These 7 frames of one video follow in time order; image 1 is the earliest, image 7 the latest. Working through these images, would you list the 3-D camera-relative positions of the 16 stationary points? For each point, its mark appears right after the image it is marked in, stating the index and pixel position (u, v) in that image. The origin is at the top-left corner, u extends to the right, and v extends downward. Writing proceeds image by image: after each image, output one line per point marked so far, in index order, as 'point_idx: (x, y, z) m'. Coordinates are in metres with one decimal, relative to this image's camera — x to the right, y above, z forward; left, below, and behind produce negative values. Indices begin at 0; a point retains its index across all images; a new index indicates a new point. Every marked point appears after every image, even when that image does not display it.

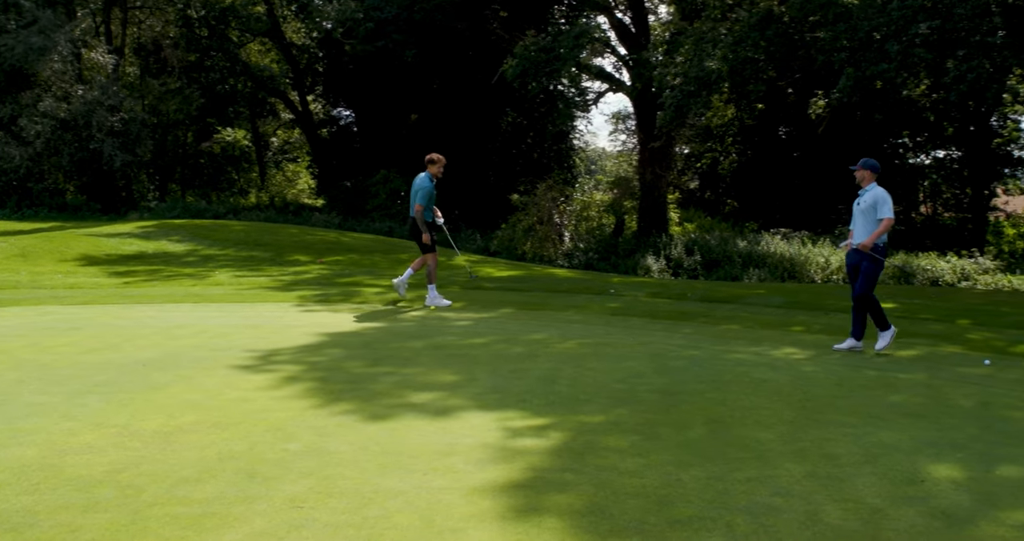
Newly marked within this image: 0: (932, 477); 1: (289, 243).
0: (+2.2, -1.1, +5.1) m
1: (-4.4, +0.5, +19.0) m
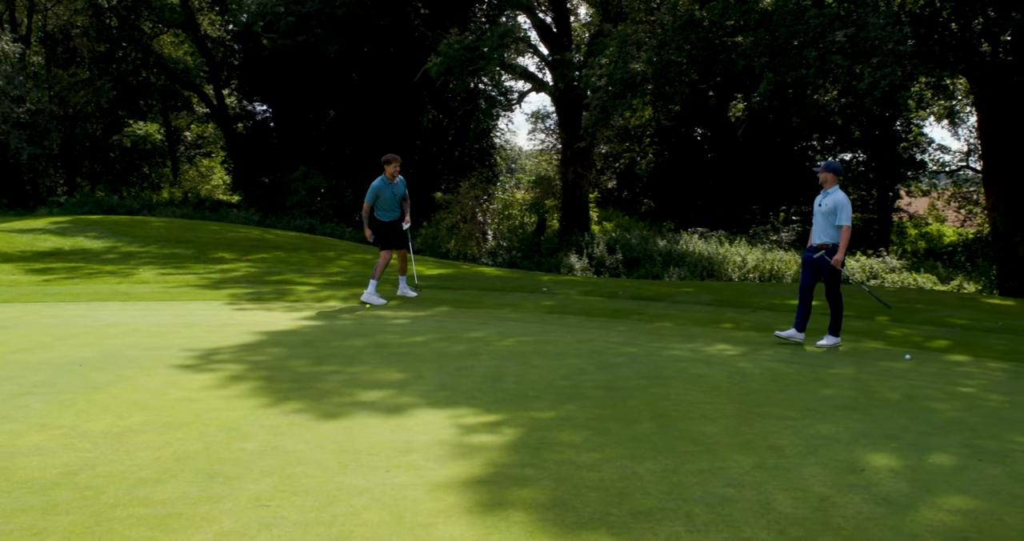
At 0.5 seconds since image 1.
0: (+2.0, -1.1, +5.4) m
1: (-5.8, +0.6, +18.6) m
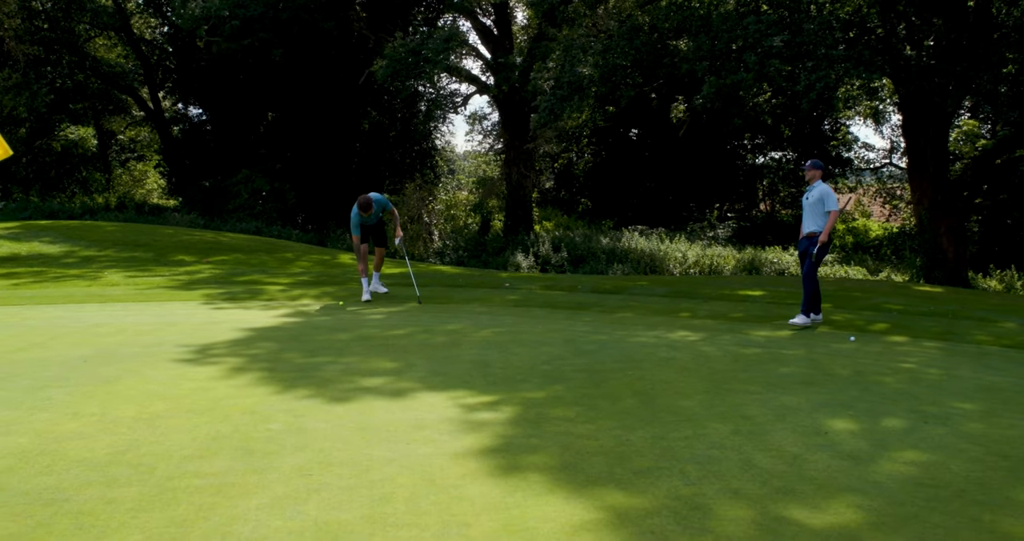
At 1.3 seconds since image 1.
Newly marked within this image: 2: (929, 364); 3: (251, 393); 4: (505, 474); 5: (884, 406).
0: (+2.0, -1.0, +6.1) m
1: (-6.7, +0.5, +18.7) m
2: (+3.7, -0.8, +8.5) m
3: (-1.8, -0.9, +6.7) m
4: (0.0, -1.1, +5.0) m
5: (+2.6, -1.0, +6.8) m
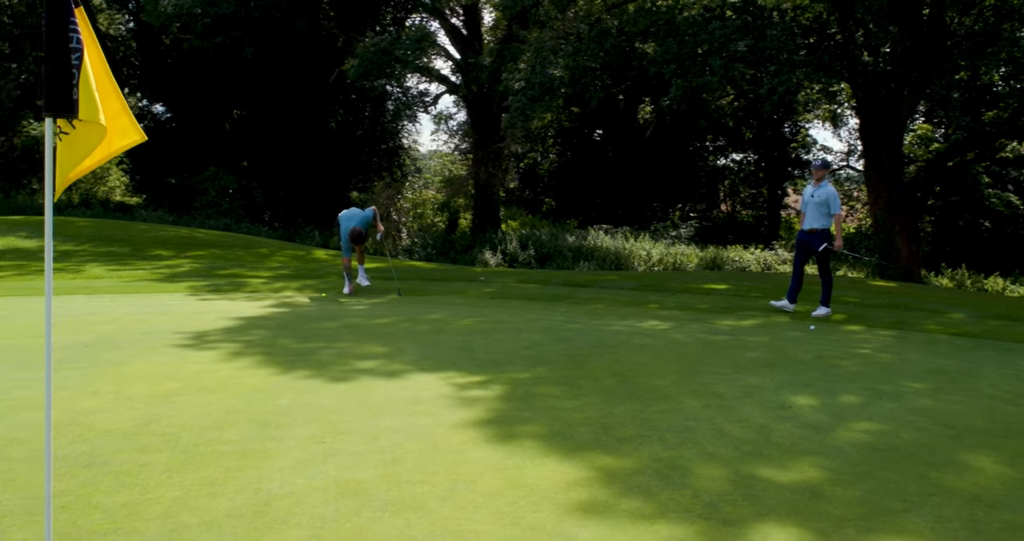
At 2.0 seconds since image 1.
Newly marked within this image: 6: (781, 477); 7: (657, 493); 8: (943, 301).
0: (+2.0, -0.9, +6.7) m
1: (-7.2, +0.6, +18.9) m
2: (+3.5, -0.7, +9.1) m
3: (-1.9, -0.8, +7.2) m
4: (-0.1, -1.0, +5.5) m
5: (+2.5, -0.9, +7.4) m
6: (+1.4, -1.1, +5.0) m
7: (+0.7, -1.1, +4.7) m
8: (+5.7, -0.4, +12.9) m
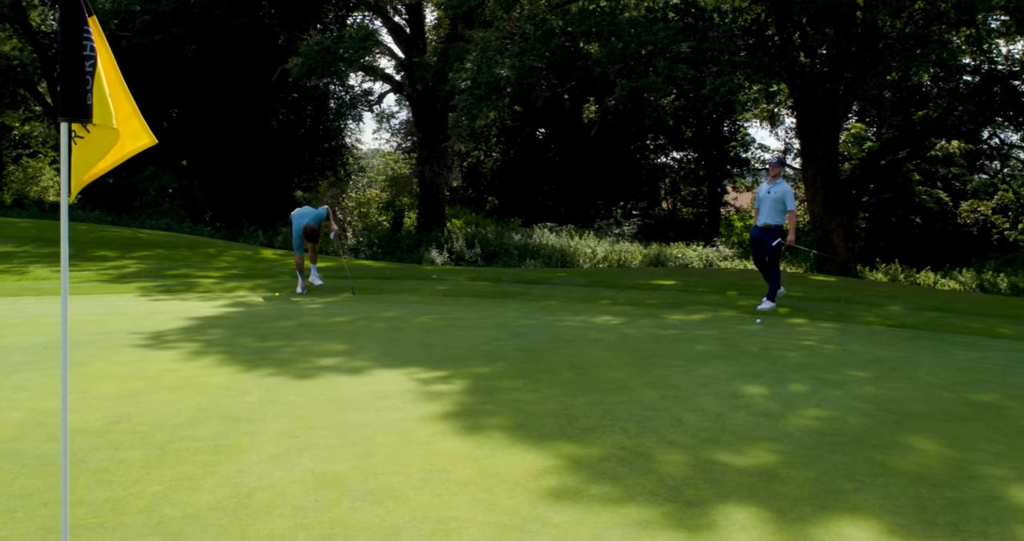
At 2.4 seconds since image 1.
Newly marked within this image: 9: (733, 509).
0: (+1.7, -0.9, +6.9) m
1: (-8.2, +0.6, +18.7) m
2: (+3.1, -0.7, +9.5) m
3: (-2.2, -0.8, +7.2) m
4: (-0.3, -1.0, +5.7) m
5: (+2.2, -0.8, +7.7) m
6: (+1.2, -1.0, +5.3) m
7: (+0.6, -1.1, +4.9) m
8: (+5.1, -0.3, +13.4) m
9: (+1.0, -1.1, +4.5) m
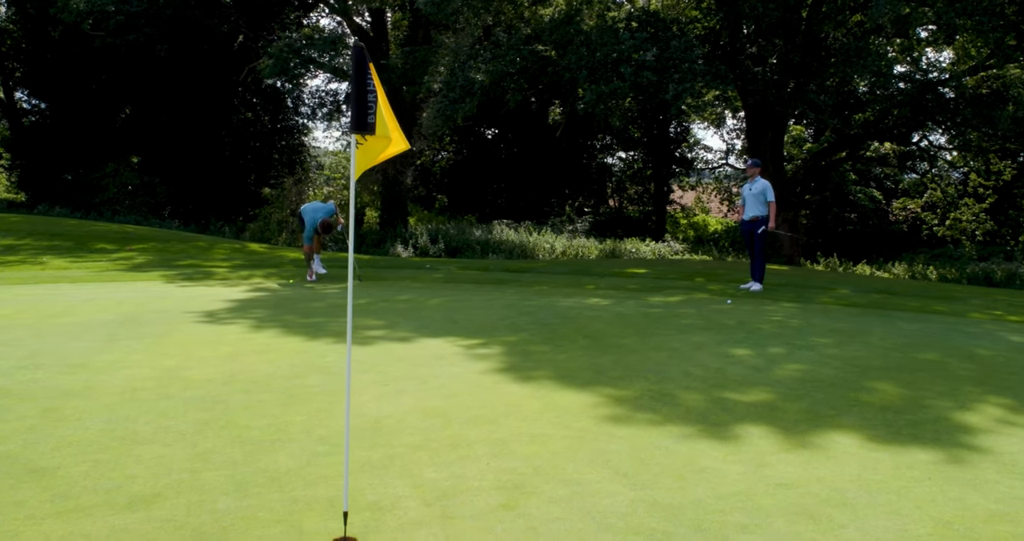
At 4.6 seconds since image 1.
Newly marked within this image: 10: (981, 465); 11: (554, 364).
0: (+1.9, -0.7, +8.4) m
1: (-8.7, +0.8, +19.4) m
2: (+3.2, -0.5, +11.0) m
3: (-2.0, -0.6, +8.4) m
4: (+0.1, -0.8, +7.0) m
5: (+2.4, -0.7, +9.1) m
6: (+1.6, -0.9, +6.7) m
7: (+1.0, -0.9, +6.3) m
8: (+4.9, -0.2, +15.0) m
9: (+1.4, -1.0, +5.9) m
10: (+2.5, -1.0, +5.2) m
11: (+0.3, -0.7, +7.7) m
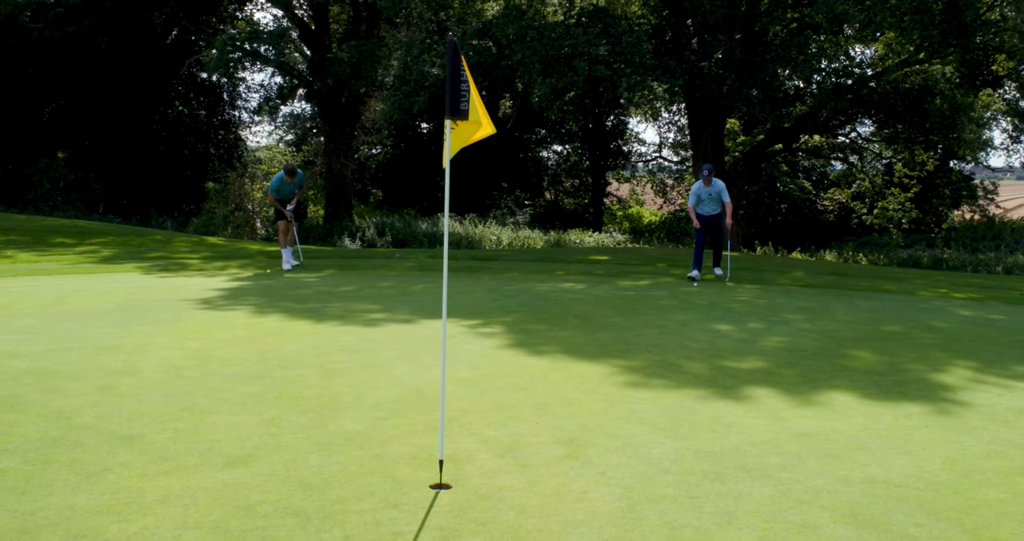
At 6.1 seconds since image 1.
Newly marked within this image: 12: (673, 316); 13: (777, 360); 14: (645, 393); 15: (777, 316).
0: (+1.9, -0.5, +9.0) m
1: (-9.5, +0.9, +19.2) m
2: (+3.0, -0.3, +11.7) m
3: (-1.9, -0.5, +8.7) m
4: (+0.2, -0.7, +7.5) m
5: (+2.3, -0.5, +9.8) m
6: (+1.7, -0.7, +7.2) m
7: (+1.1, -0.7, +6.8) m
8: (+4.4, +0.1, +15.8) m
9: (+1.6, -0.8, +6.5) m
10: (+2.8, -0.9, +5.9) m
11: (+0.4, -0.6, +8.2) m
12: (+1.7, -0.5, +9.8) m
13: (+2.1, -0.7, +7.5) m
14: (+0.9, -0.8, +6.2) m
15: (+2.7, -0.5, +9.9) m
